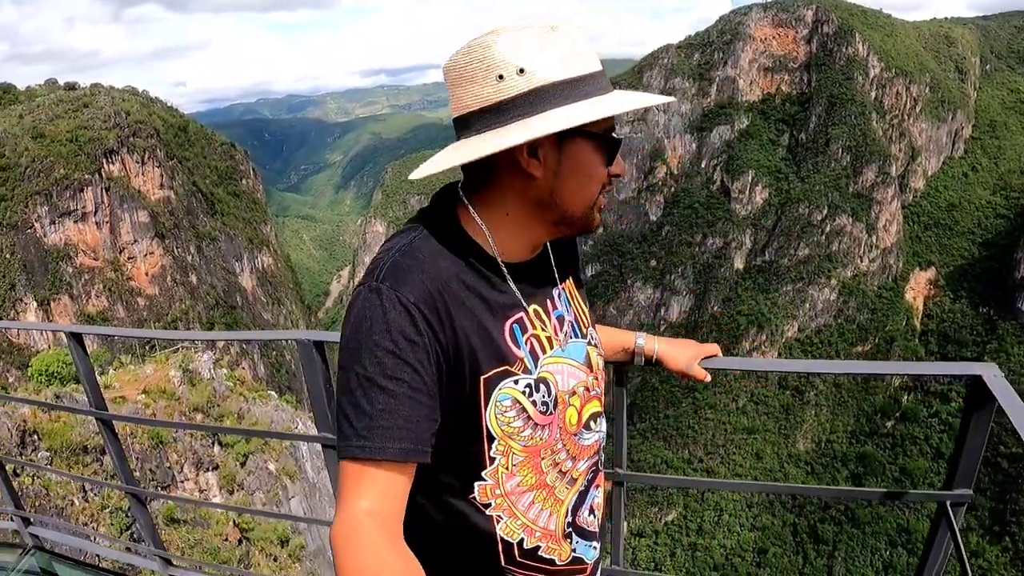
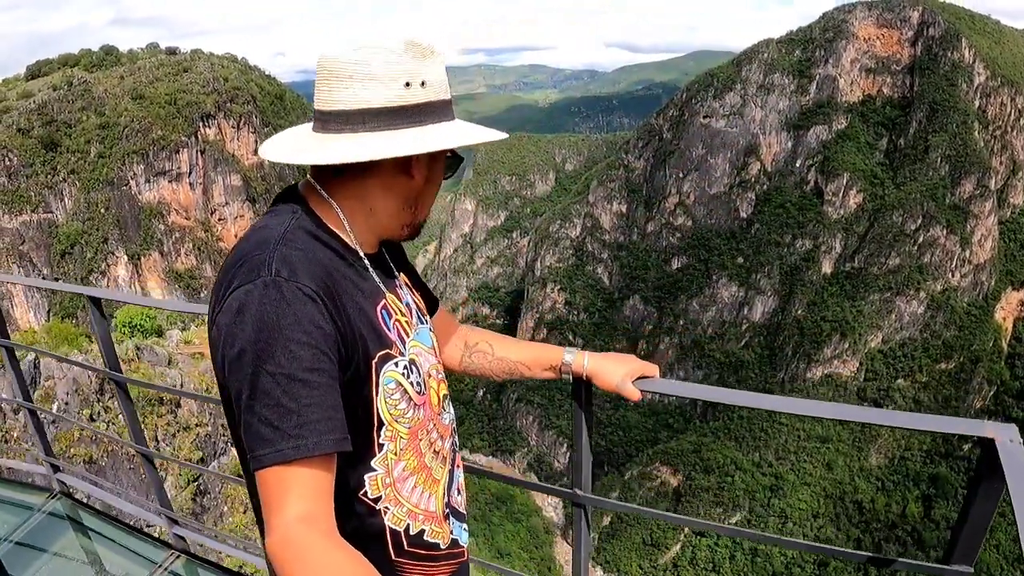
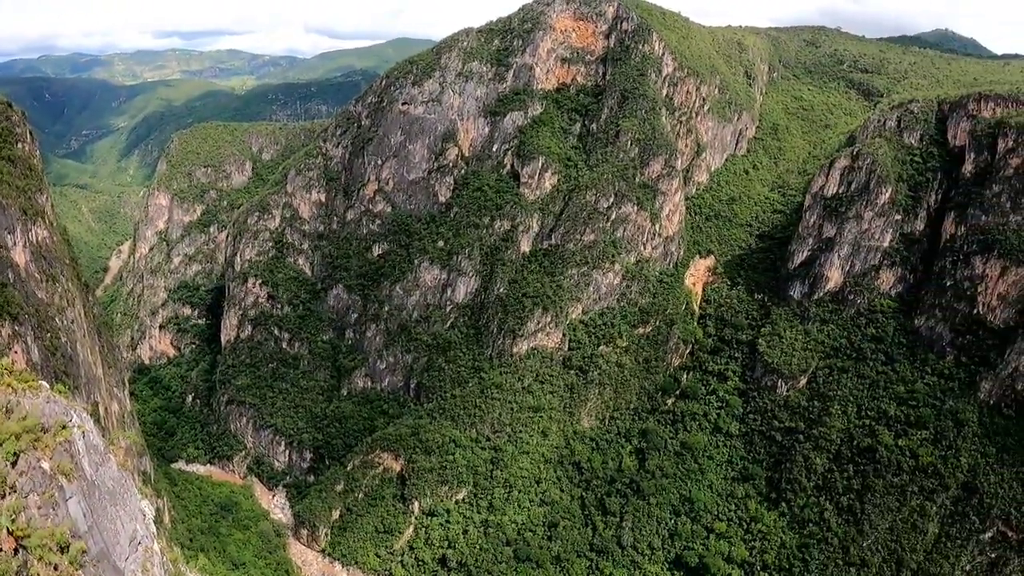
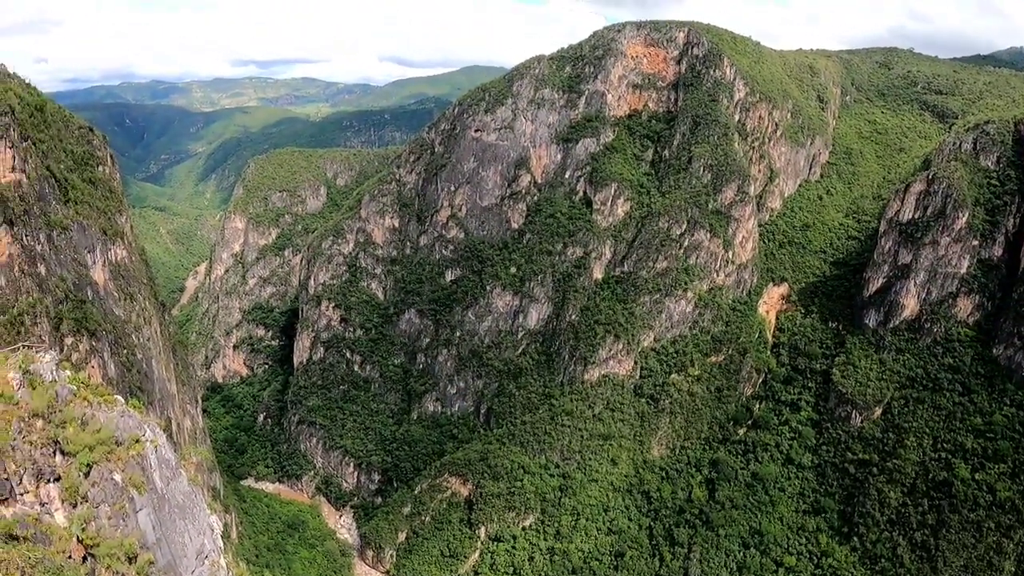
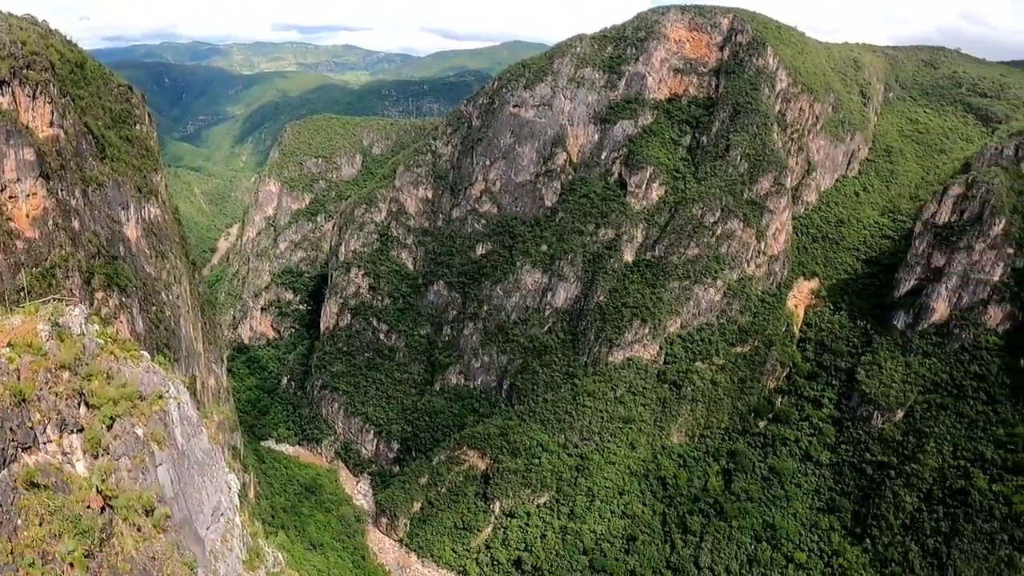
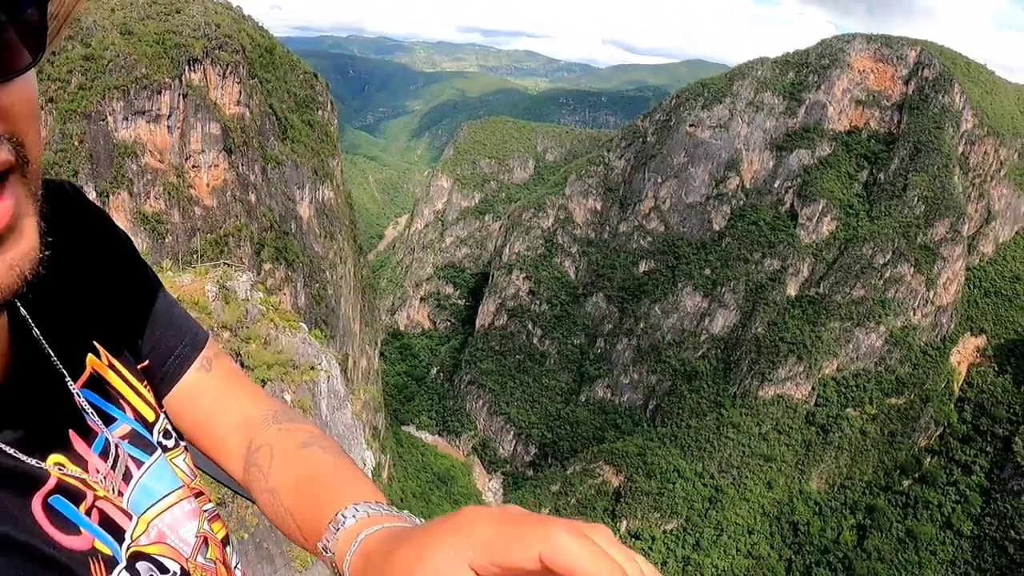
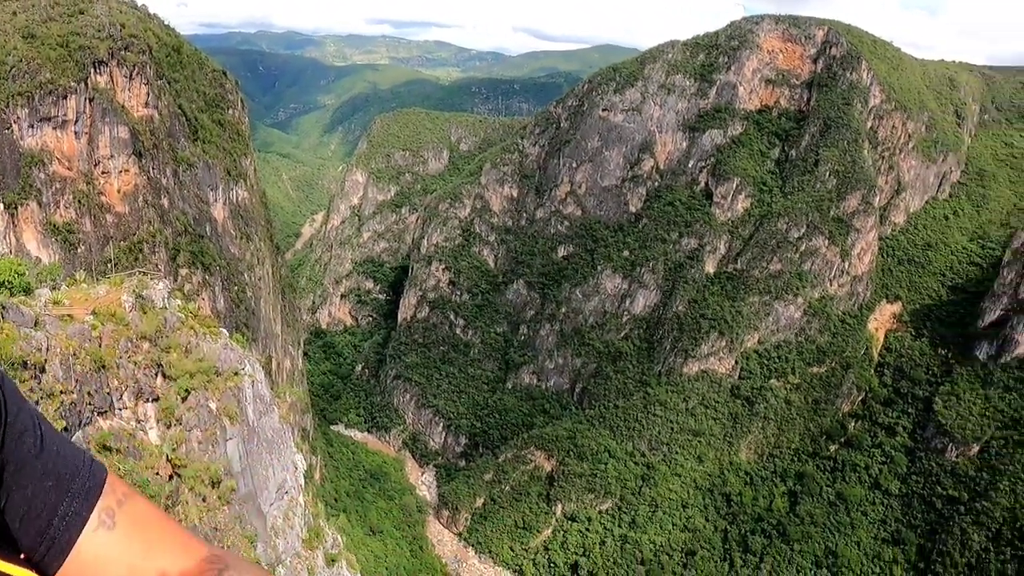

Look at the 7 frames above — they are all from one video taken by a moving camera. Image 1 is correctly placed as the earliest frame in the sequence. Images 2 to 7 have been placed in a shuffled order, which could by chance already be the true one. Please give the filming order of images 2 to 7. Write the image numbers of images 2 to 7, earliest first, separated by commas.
2, 6, 7, 5, 3, 4
